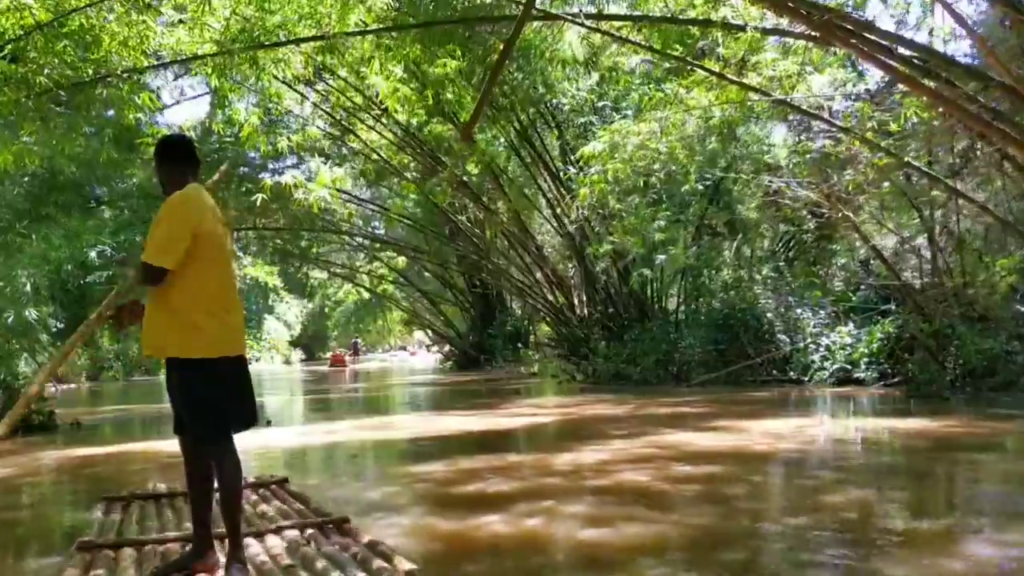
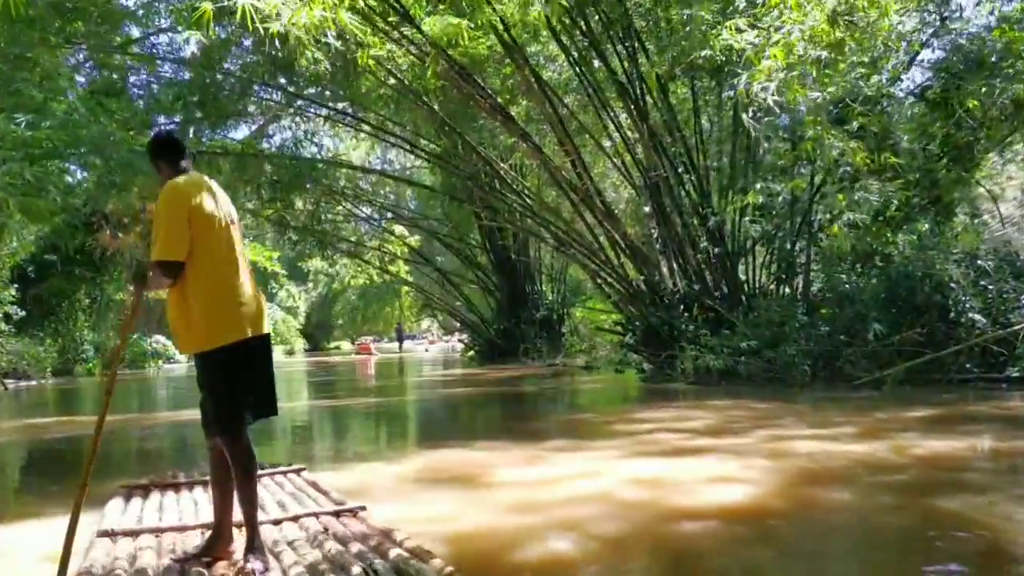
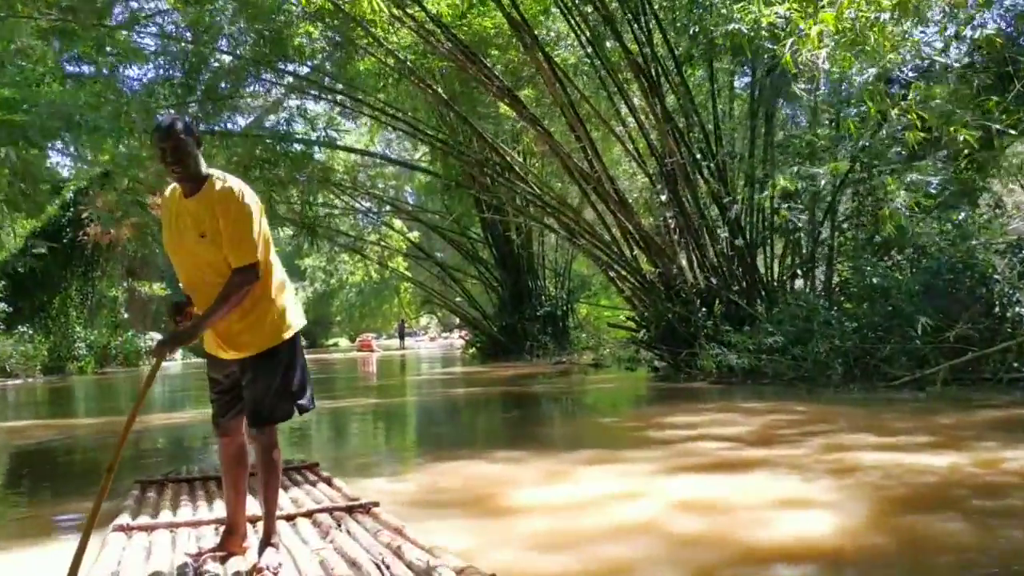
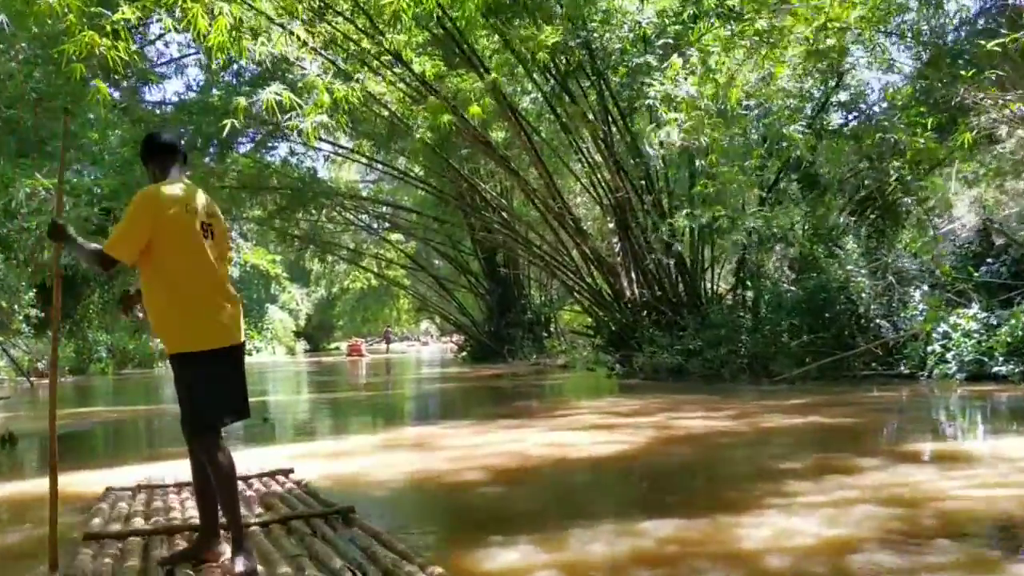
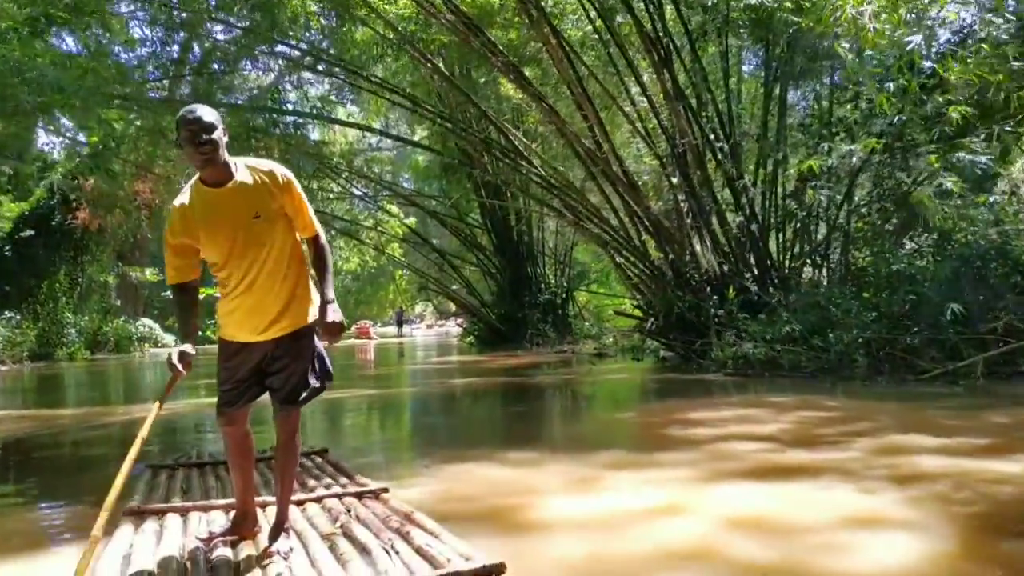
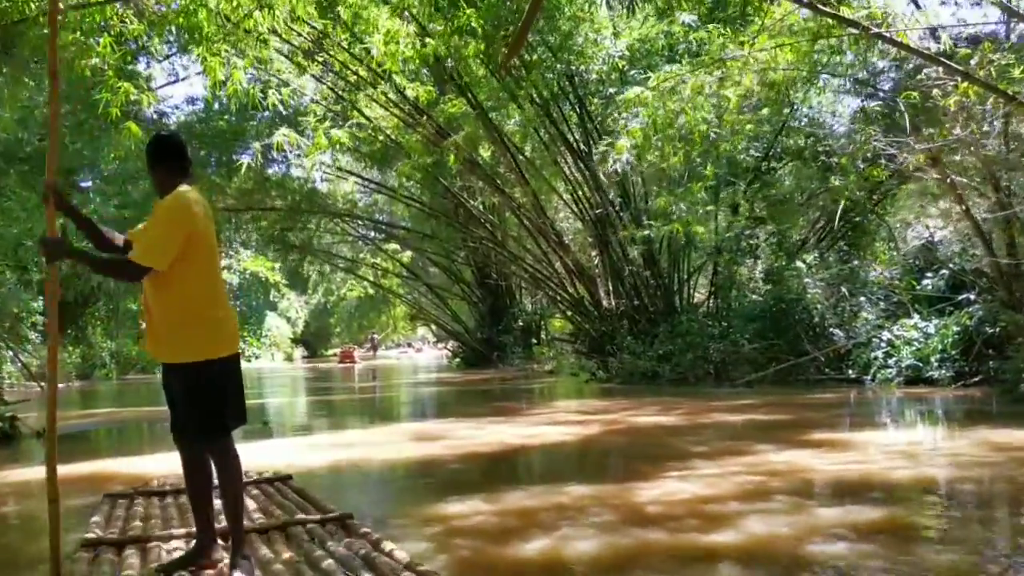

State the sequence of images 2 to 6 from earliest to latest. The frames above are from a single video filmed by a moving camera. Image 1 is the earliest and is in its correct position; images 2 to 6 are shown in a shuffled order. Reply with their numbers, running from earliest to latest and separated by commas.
6, 4, 2, 3, 5
